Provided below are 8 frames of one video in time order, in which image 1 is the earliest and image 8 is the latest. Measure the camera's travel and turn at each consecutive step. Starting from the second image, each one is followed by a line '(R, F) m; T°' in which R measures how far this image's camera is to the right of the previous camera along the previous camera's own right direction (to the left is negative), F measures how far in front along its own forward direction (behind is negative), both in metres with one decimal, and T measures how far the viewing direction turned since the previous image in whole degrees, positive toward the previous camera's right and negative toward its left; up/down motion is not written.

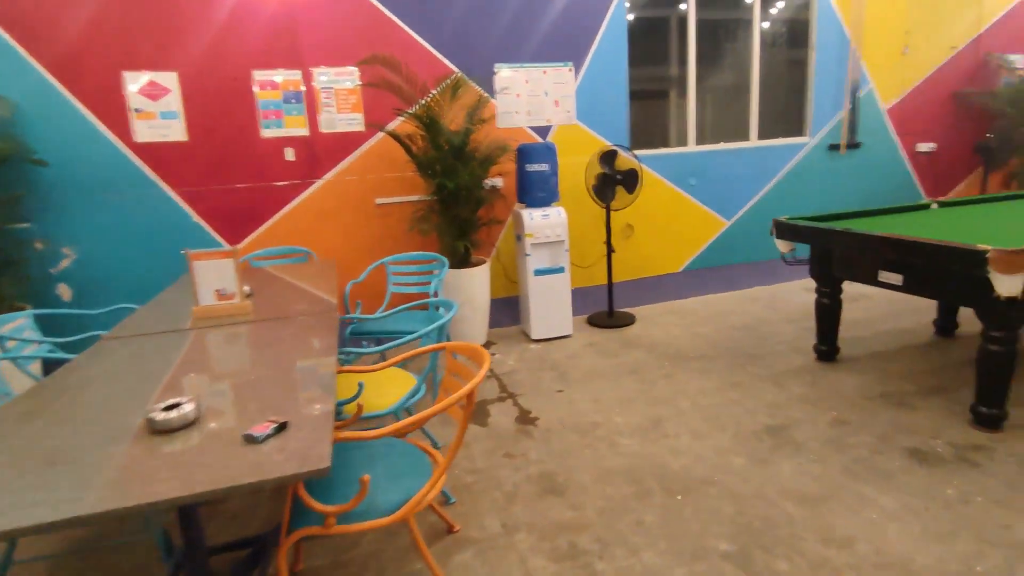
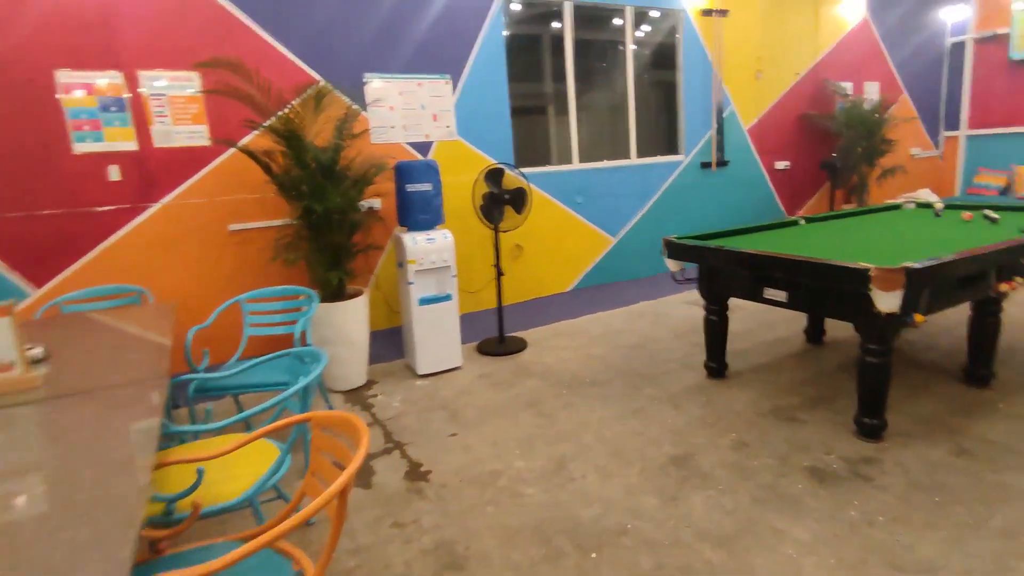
(0.0, +0.3) m; +12°
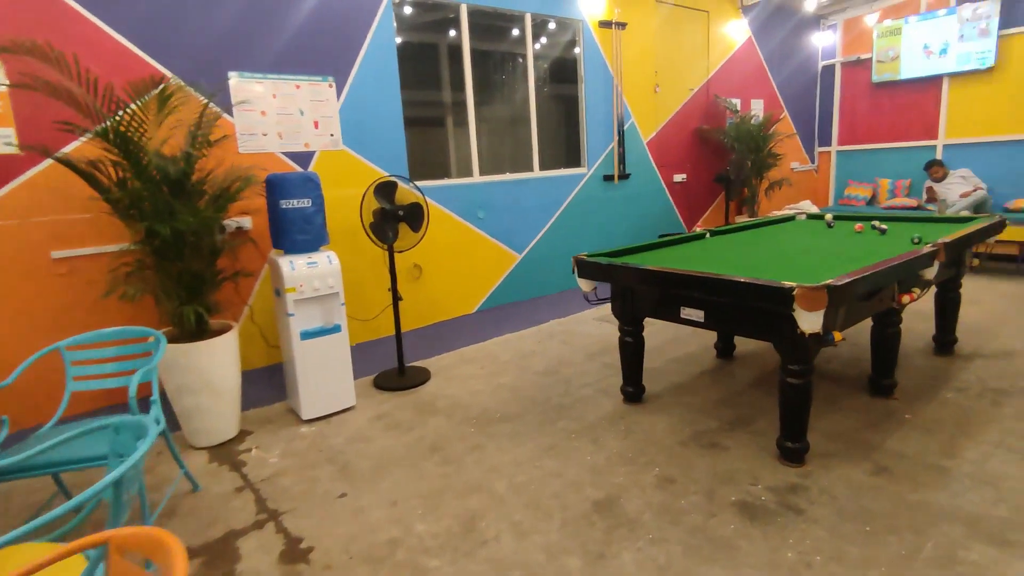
(0.0, +0.3) m; +10°
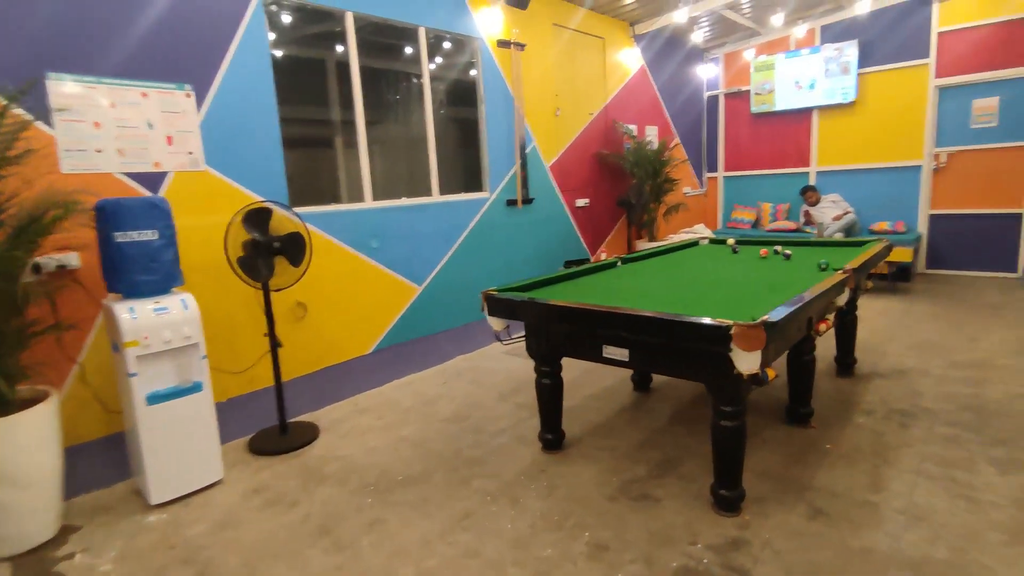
(0.0, +0.3) m; +10°
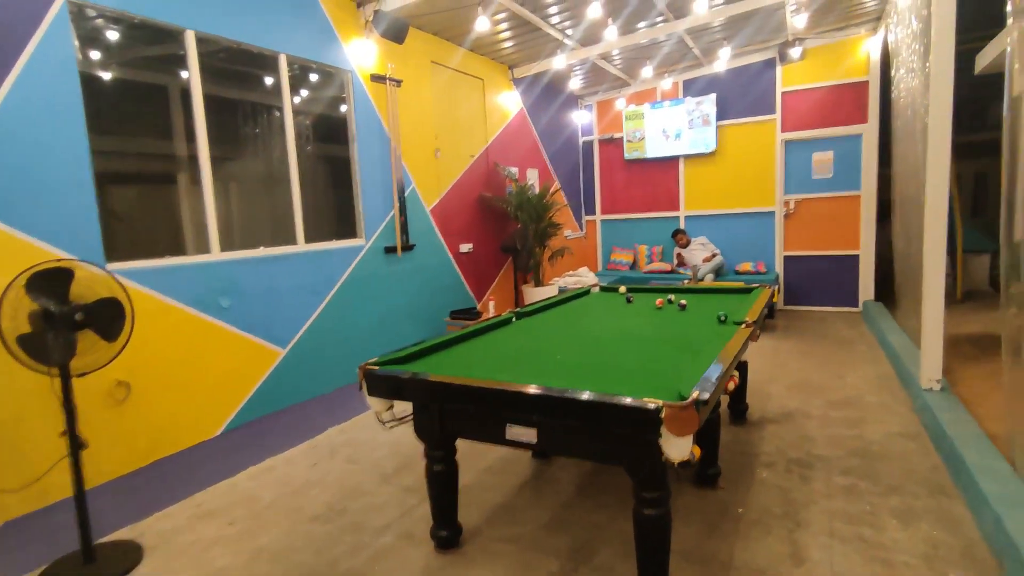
(0.0, +0.3) m; +12°
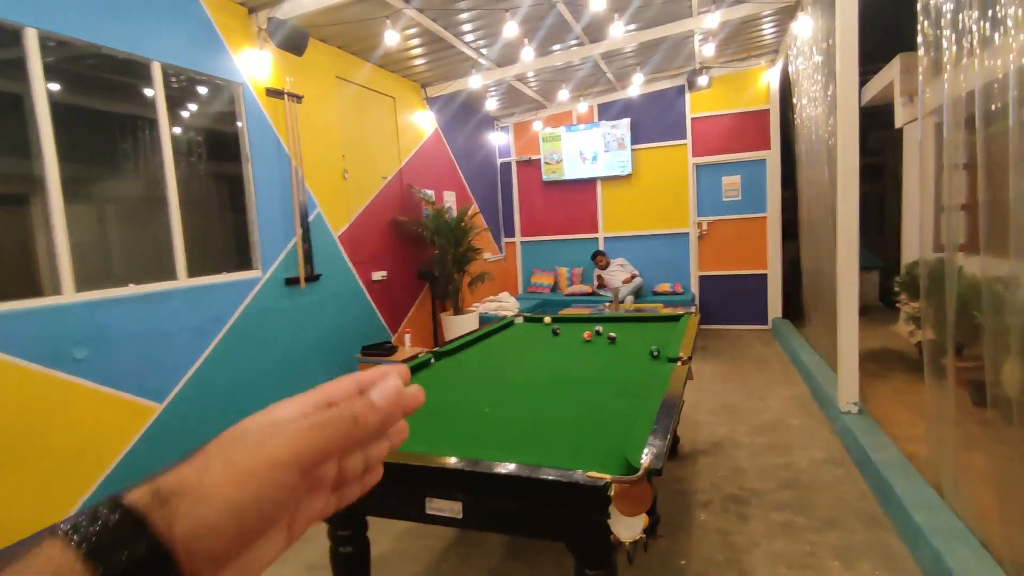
(0.0, +0.3) m; +8°
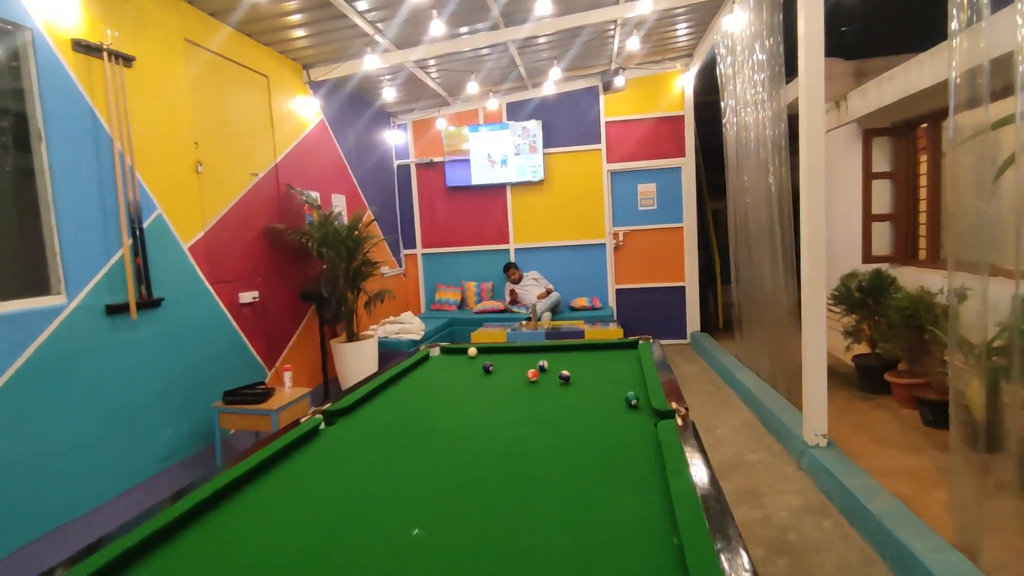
(-0.1, +0.7) m; +11°
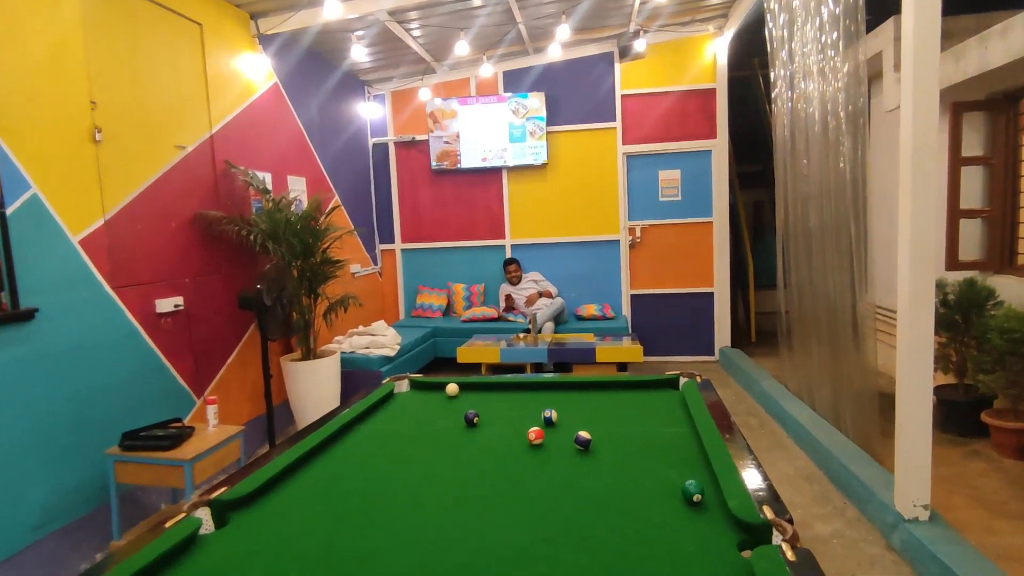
(0.0, +0.9) m; 0°
